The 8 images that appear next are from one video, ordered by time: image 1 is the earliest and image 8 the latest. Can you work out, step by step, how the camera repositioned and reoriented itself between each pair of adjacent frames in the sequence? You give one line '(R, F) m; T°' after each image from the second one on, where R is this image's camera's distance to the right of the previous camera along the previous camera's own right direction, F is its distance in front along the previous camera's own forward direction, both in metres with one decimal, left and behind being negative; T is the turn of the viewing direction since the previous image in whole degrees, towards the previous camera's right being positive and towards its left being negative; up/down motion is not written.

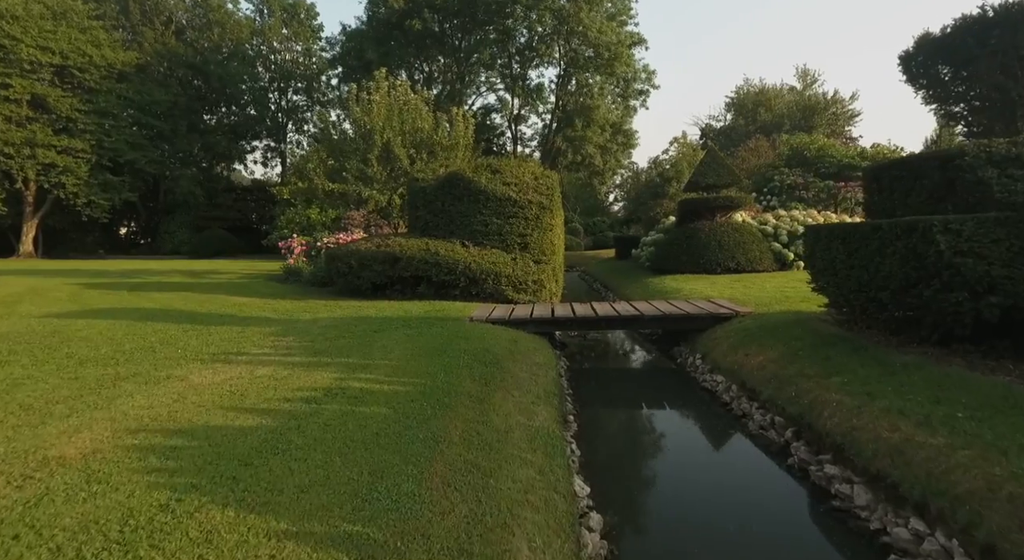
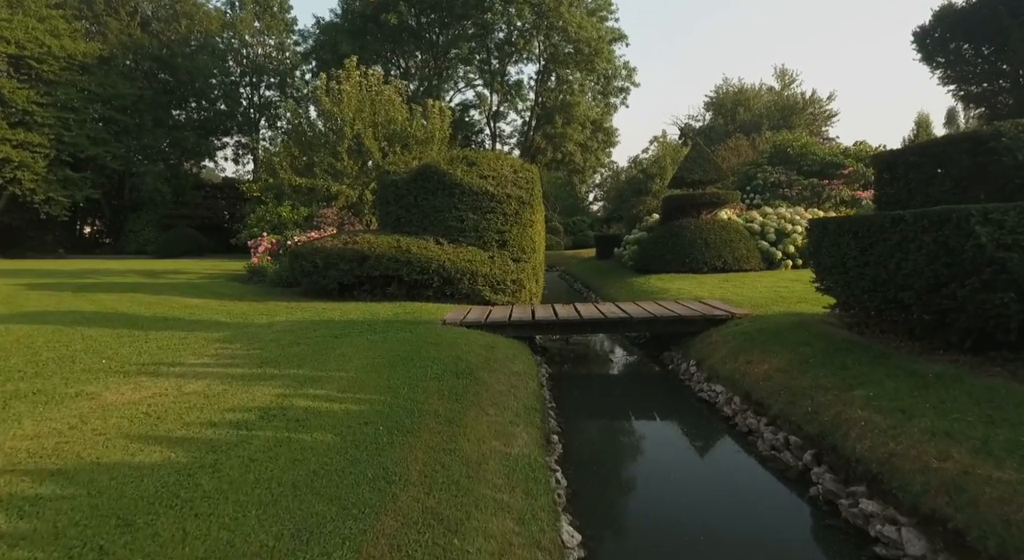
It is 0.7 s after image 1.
(0.0, +0.7) m; +2°
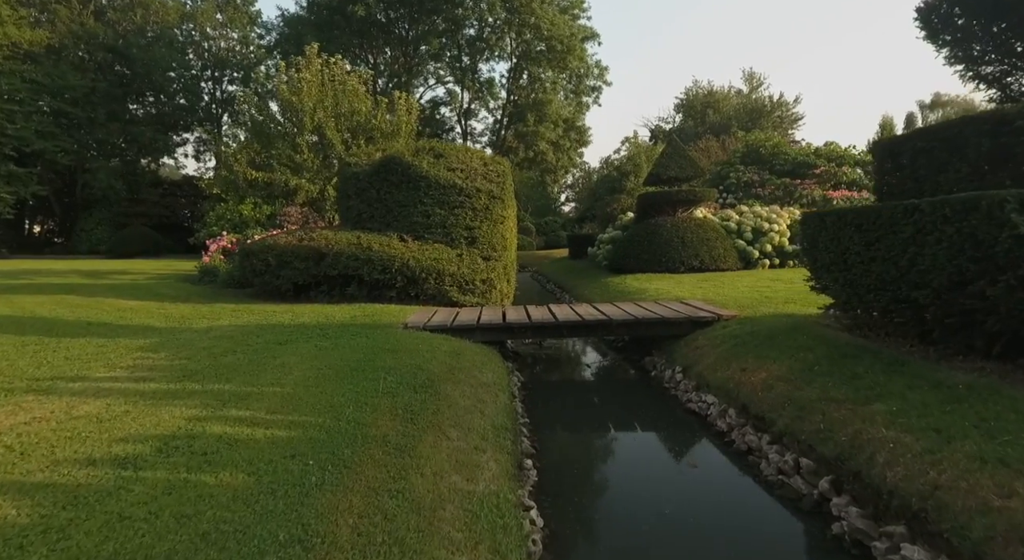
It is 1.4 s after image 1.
(0.0, +0.6) m; +3°
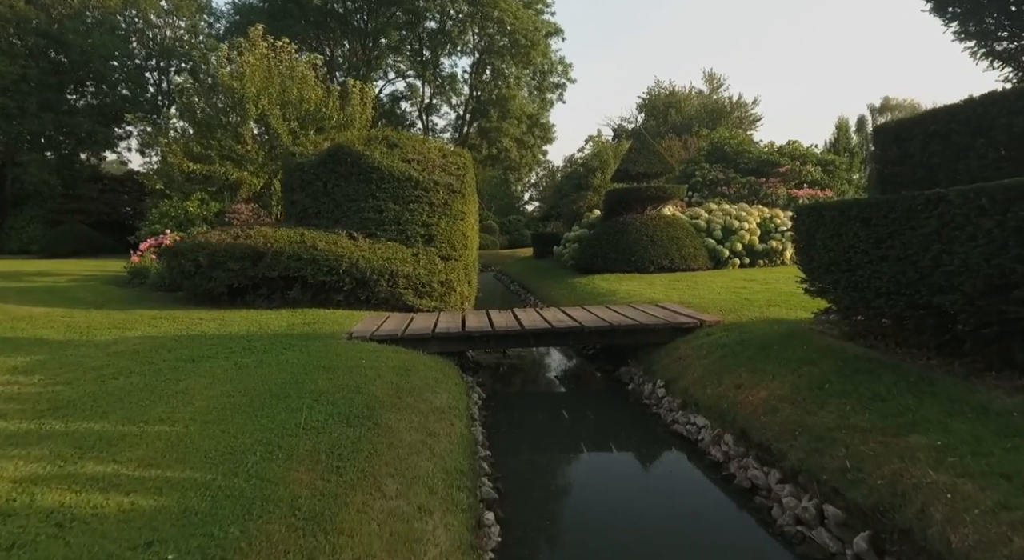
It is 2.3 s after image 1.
(0.0, +0.8) m; +4°
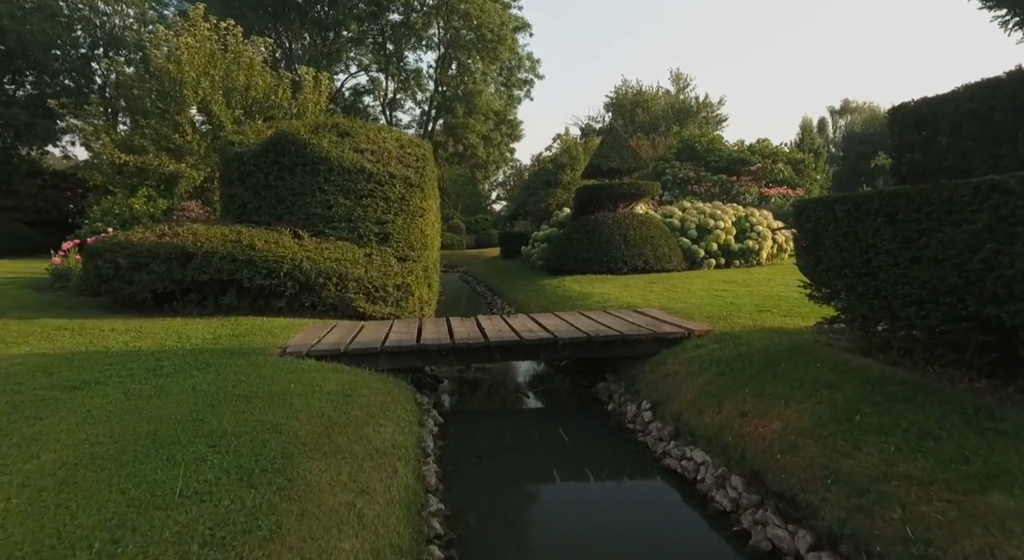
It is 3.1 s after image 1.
(+0.1, +0.8) m; +3°
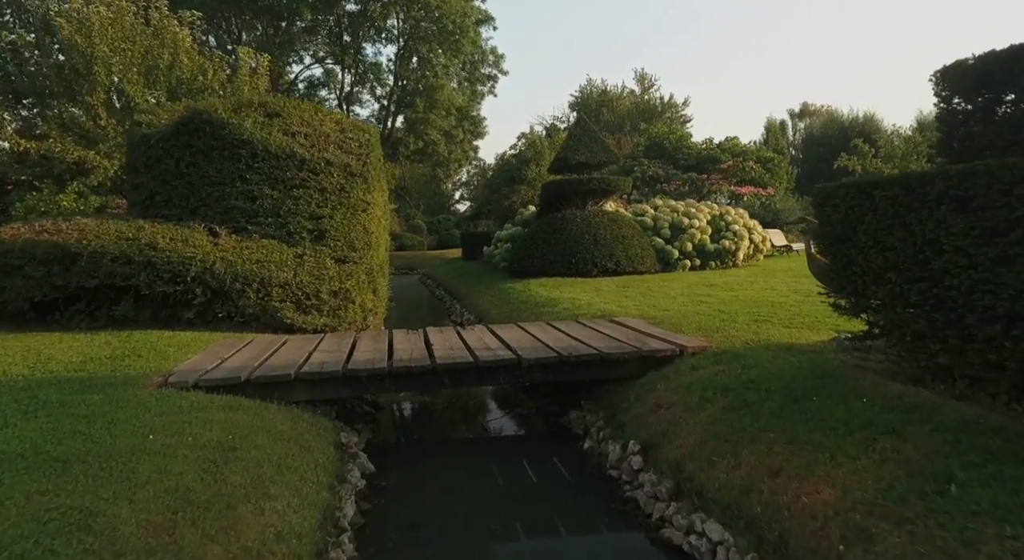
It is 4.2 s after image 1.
(+0.1, +1.0) m; +4°
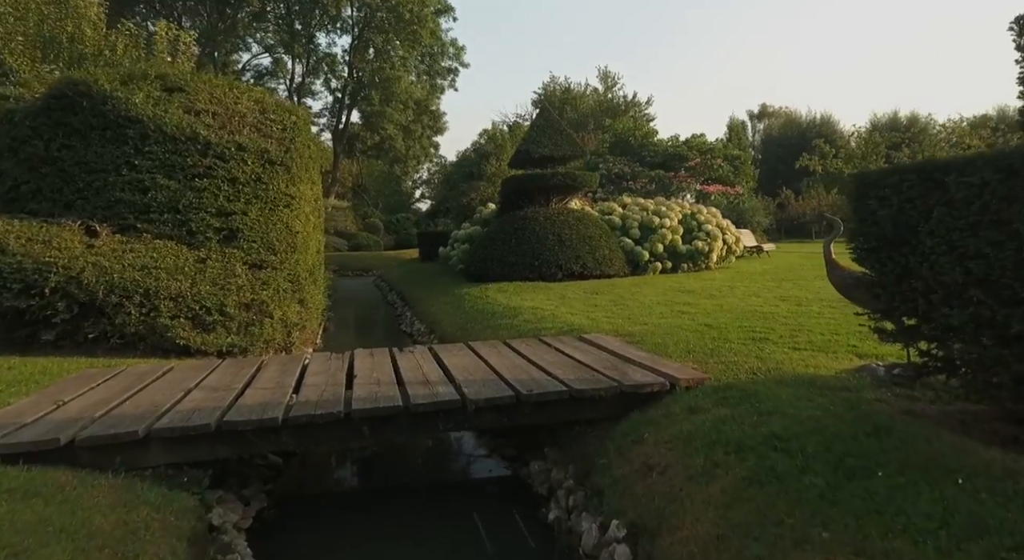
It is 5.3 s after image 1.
(+0.1, +1.0) m; +4°
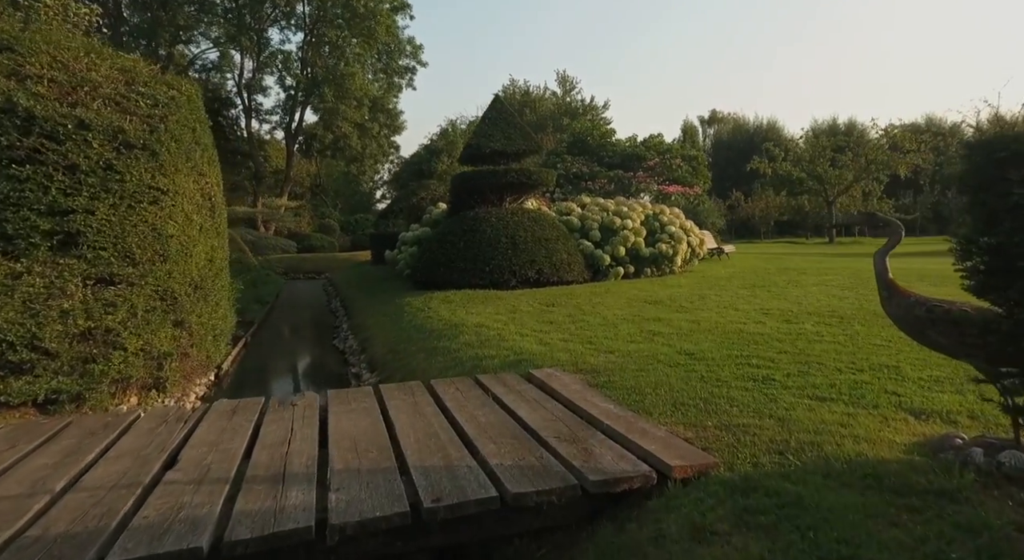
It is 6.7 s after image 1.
(+0.2, +1.2) m; +4°
